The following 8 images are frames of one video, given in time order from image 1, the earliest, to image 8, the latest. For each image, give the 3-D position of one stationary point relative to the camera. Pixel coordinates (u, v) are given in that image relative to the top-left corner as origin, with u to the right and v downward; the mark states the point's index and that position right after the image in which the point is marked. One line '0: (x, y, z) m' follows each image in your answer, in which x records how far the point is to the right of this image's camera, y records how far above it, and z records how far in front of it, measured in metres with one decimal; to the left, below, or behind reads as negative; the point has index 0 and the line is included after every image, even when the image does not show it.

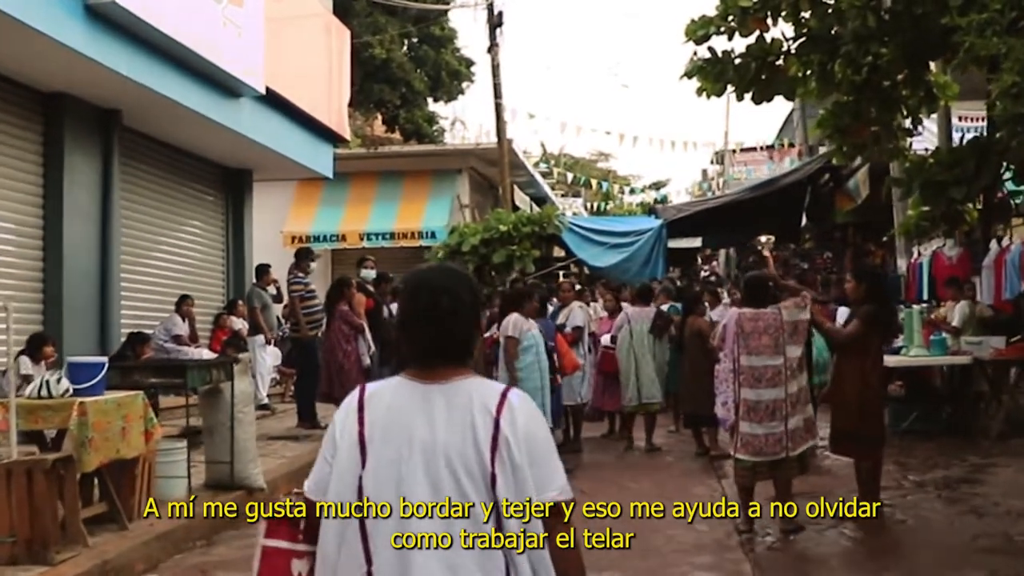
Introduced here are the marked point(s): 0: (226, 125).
0: (-2.9, +1.6, +11.1) m
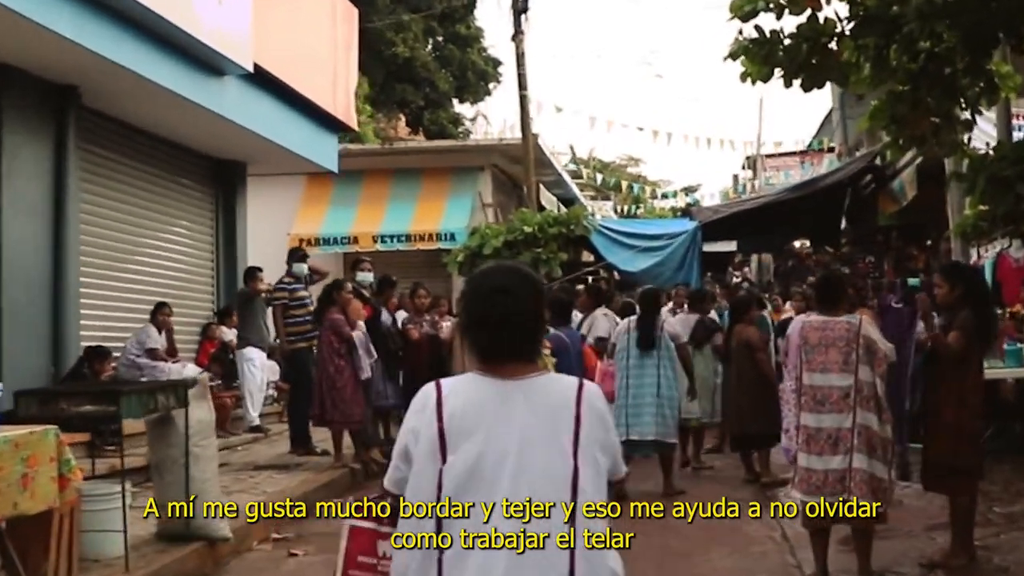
0: (-2.7, +1.6, +9.8) m
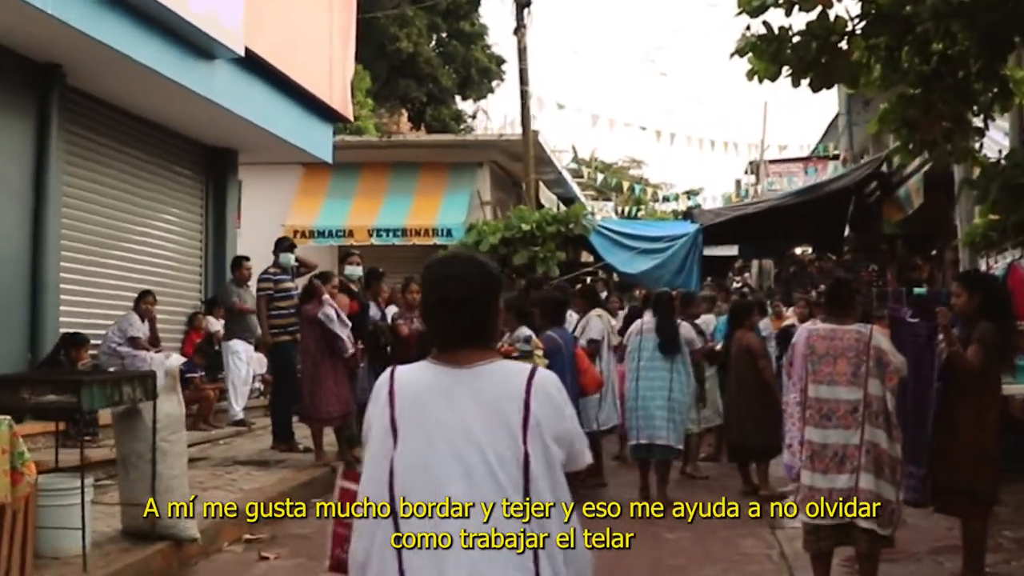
0: (-2.7, +1.7, +9.5) m
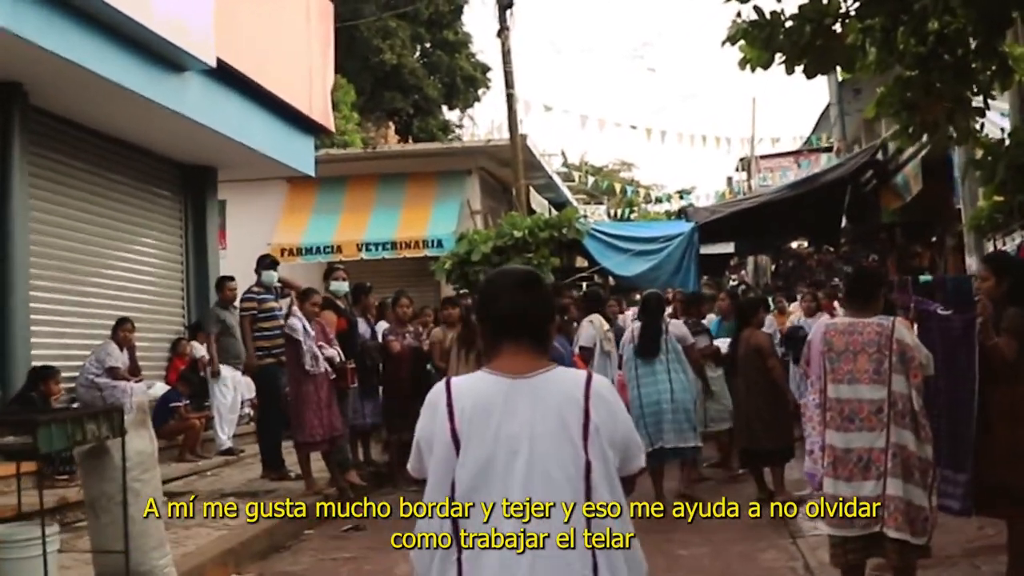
0: (-2.8, +1.5, +9.1) m
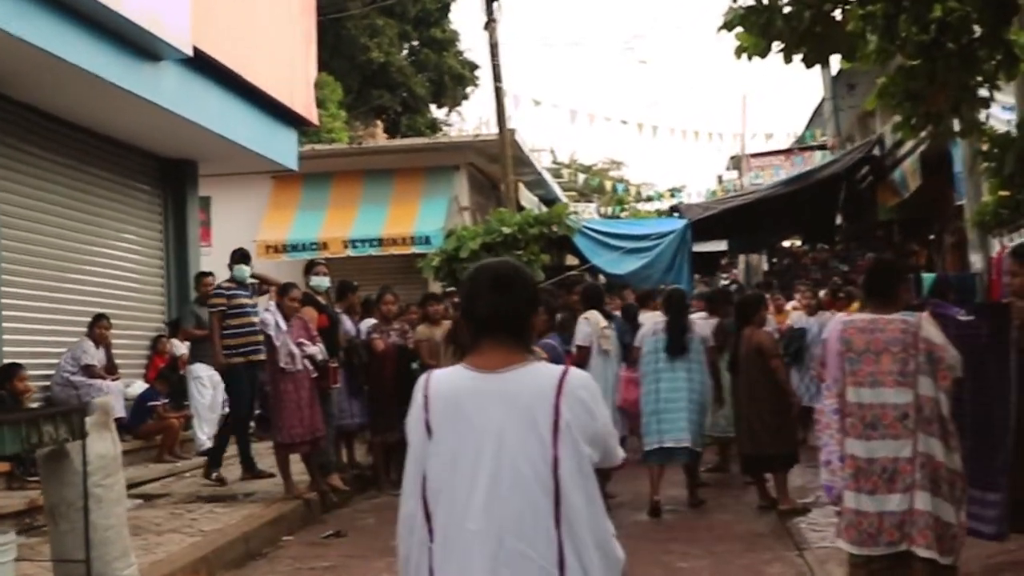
0: (-2.9, +1.5, +8.8) m
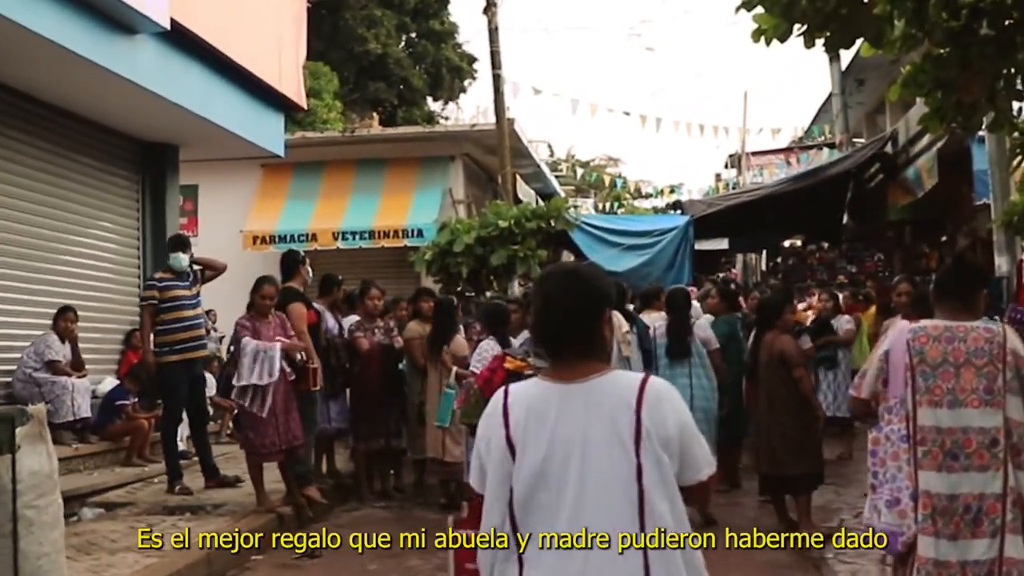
0: (-2.9, +1.6, +8.2) m
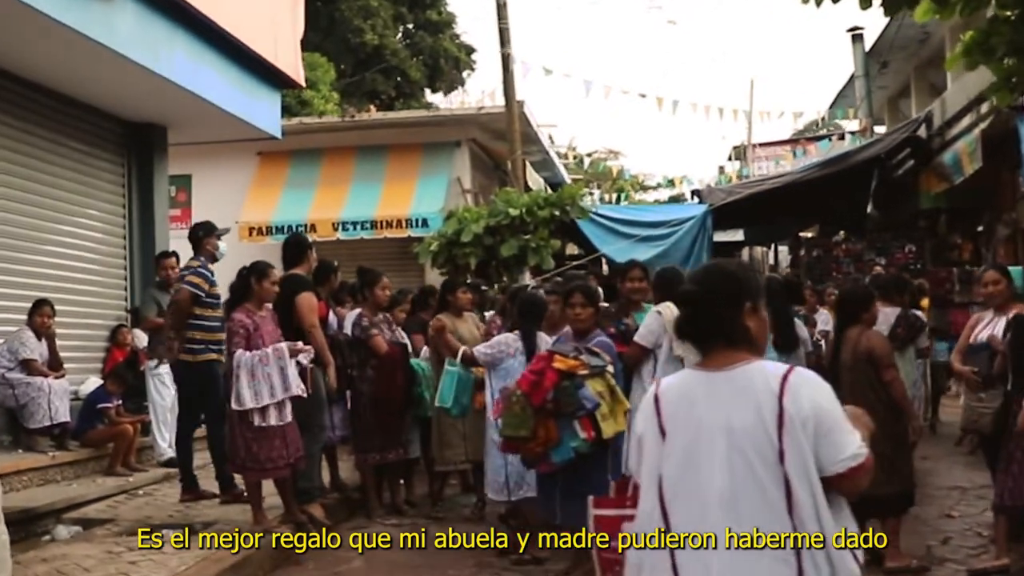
0: (-2.7, +1.6, +7.3) m
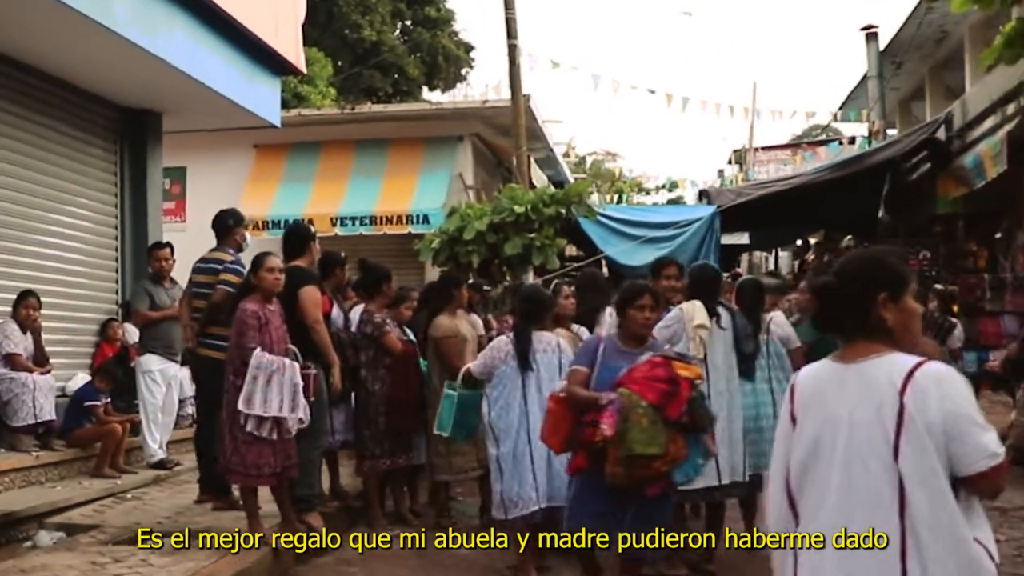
0: (-2.6, +1.7, +6.9) m
